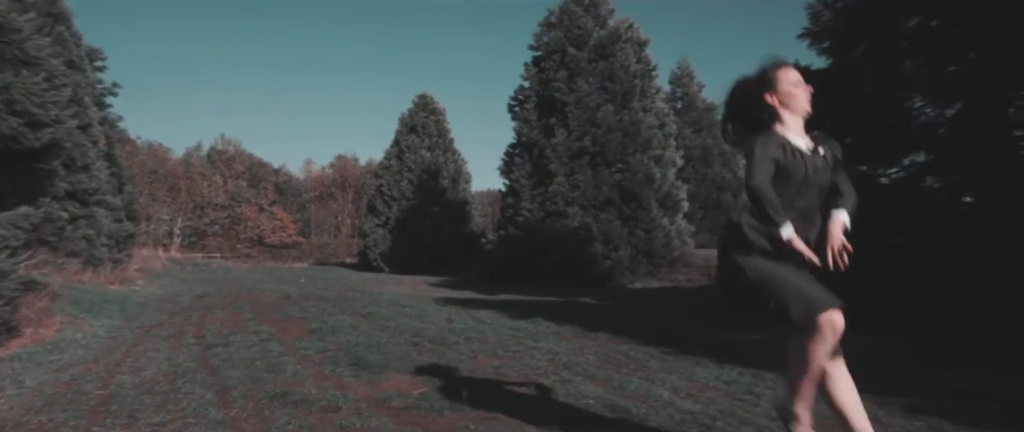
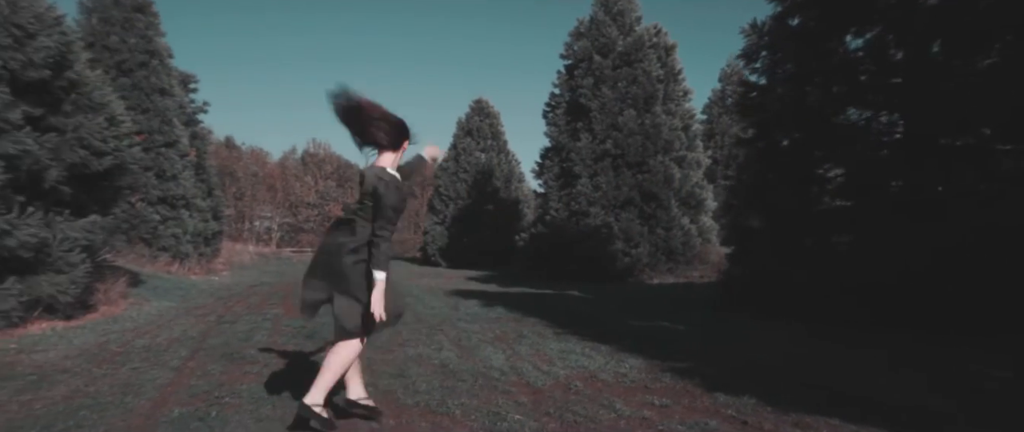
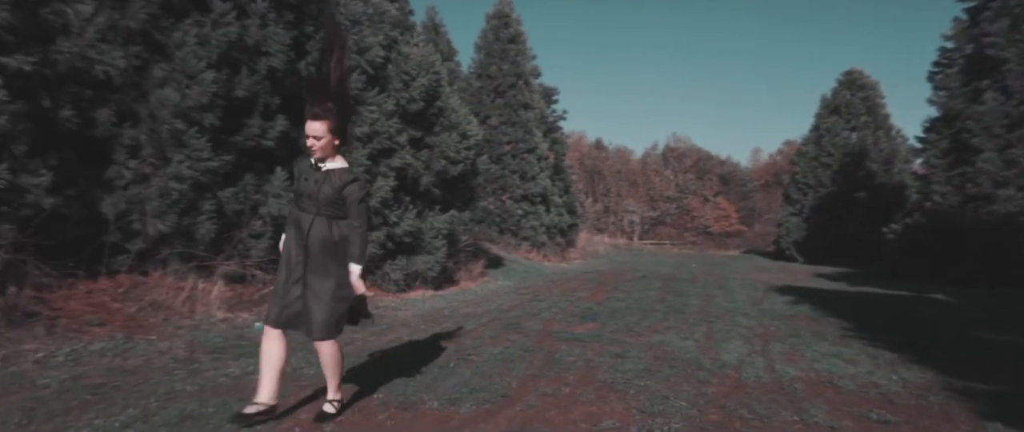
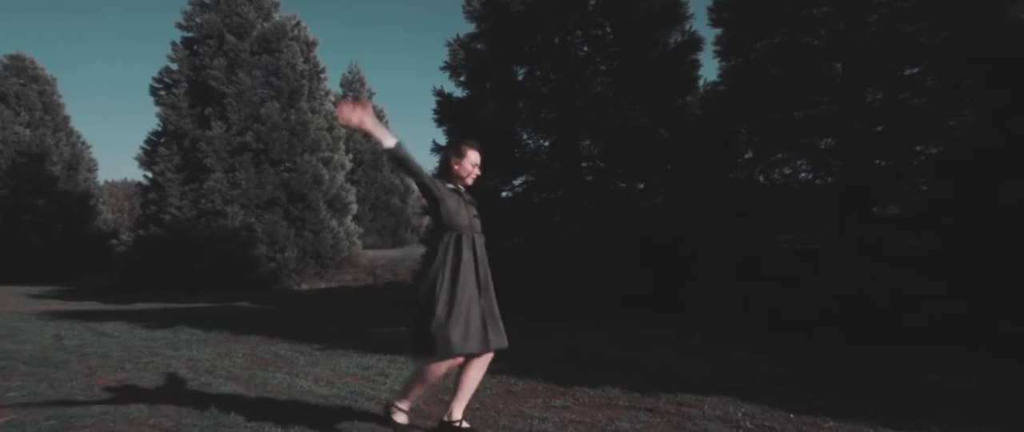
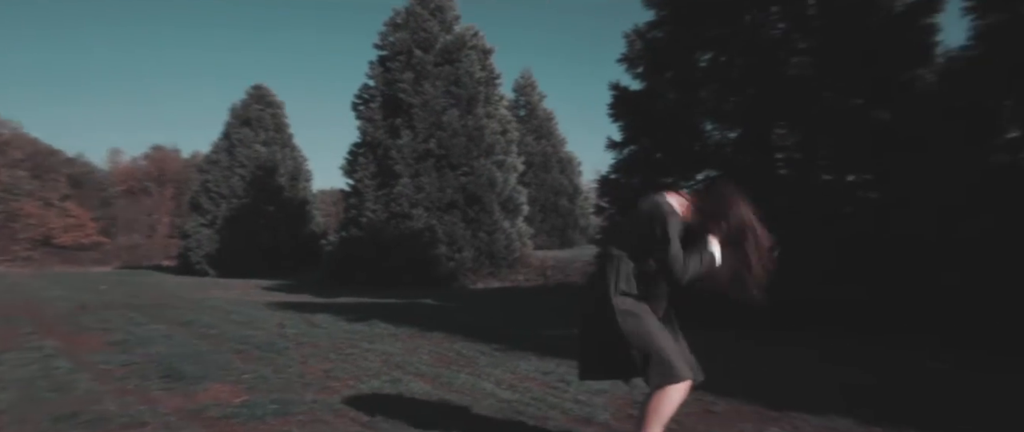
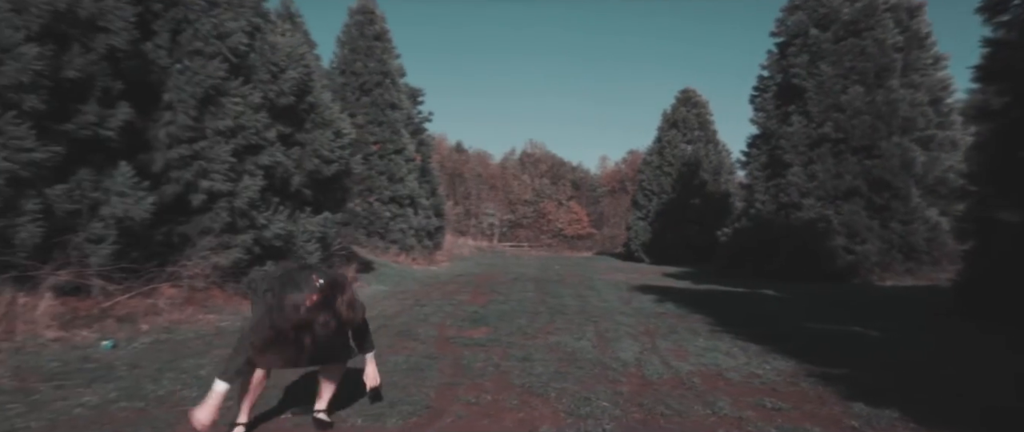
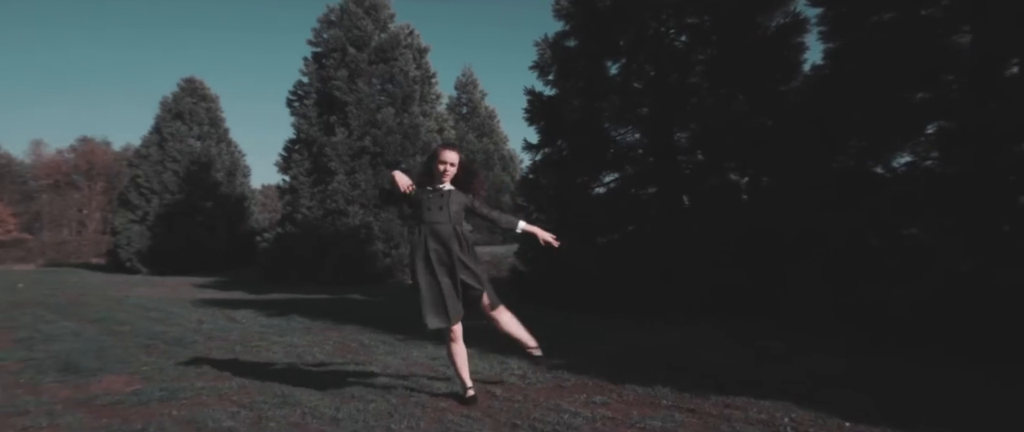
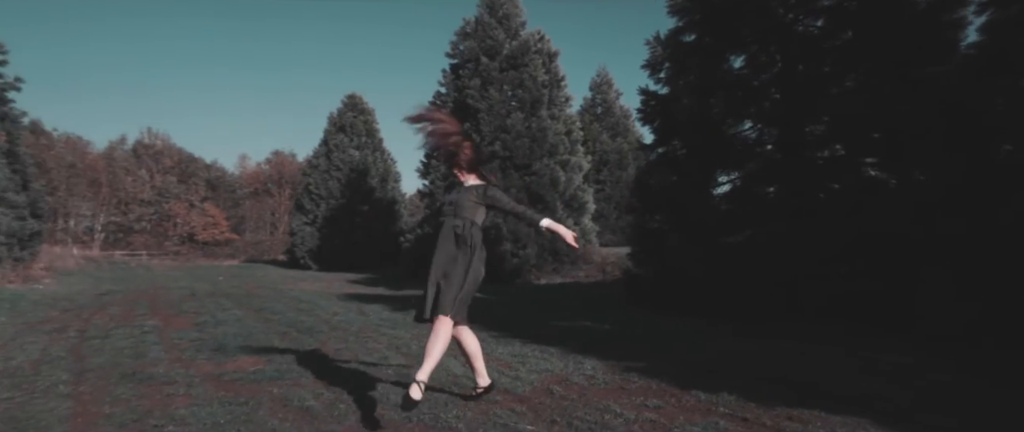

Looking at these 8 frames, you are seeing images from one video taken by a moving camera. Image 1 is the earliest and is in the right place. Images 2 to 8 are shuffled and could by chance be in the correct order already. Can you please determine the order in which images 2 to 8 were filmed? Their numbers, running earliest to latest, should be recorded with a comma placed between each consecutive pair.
5, 4, 7, 8, 2, 6, 3
